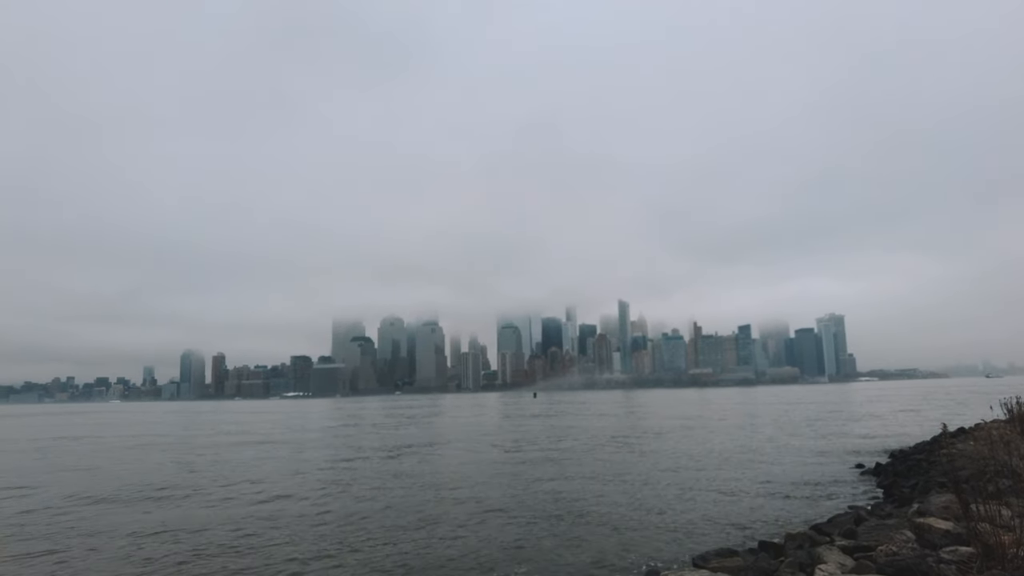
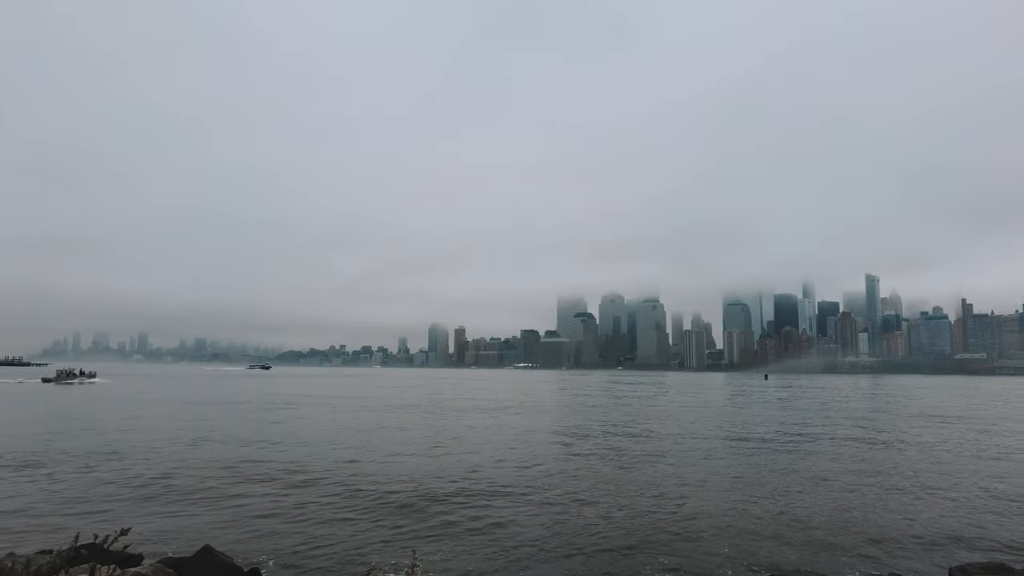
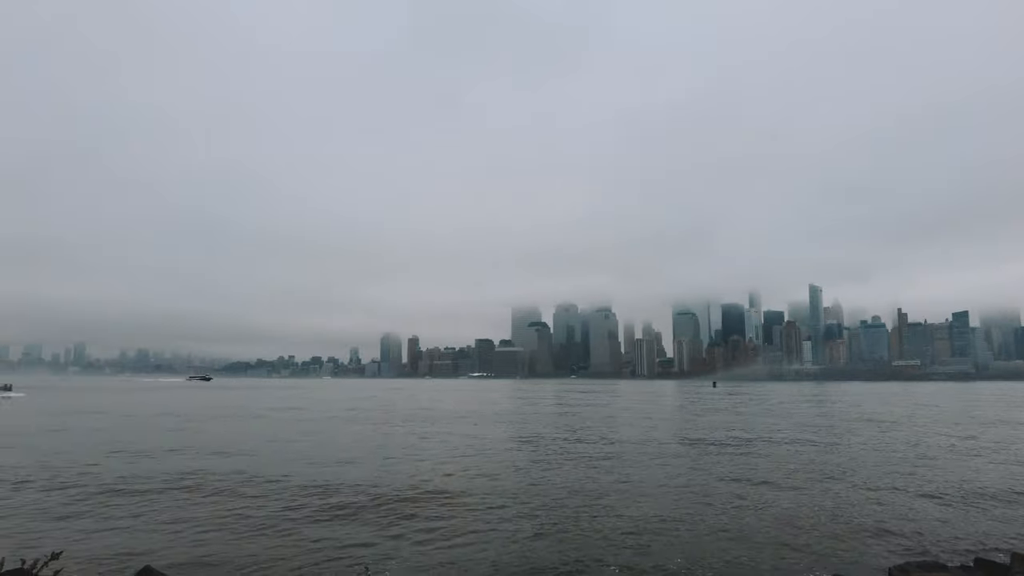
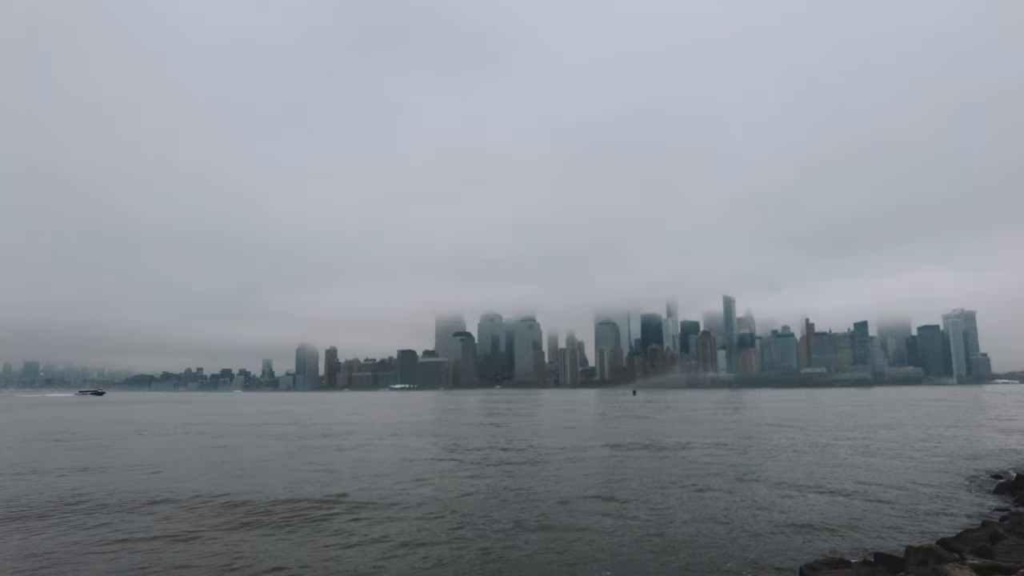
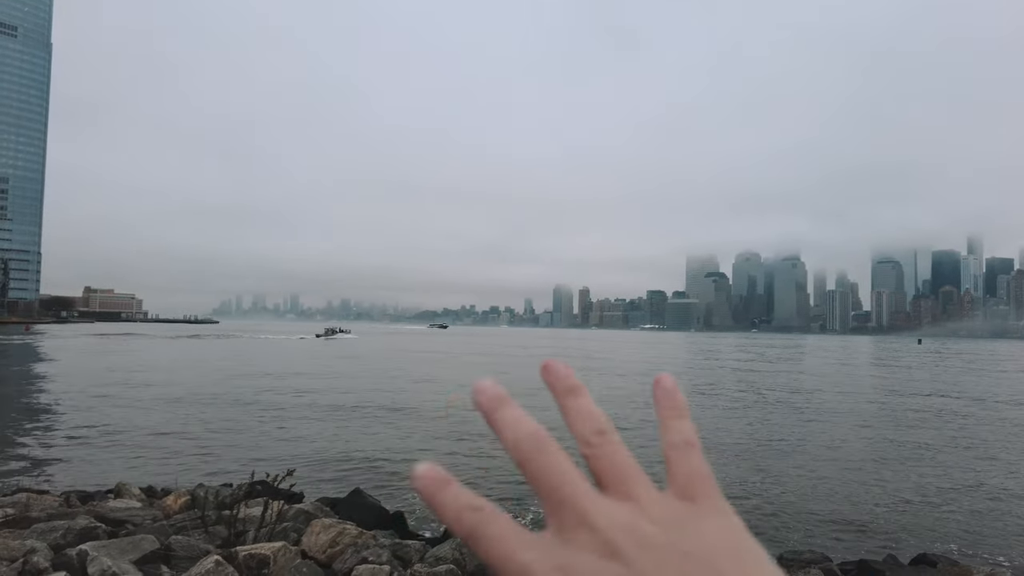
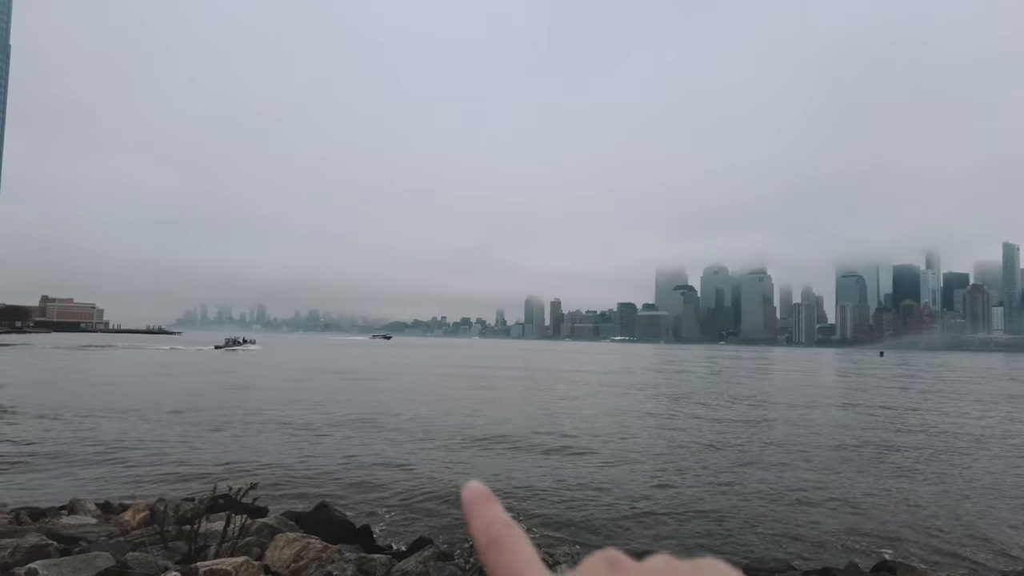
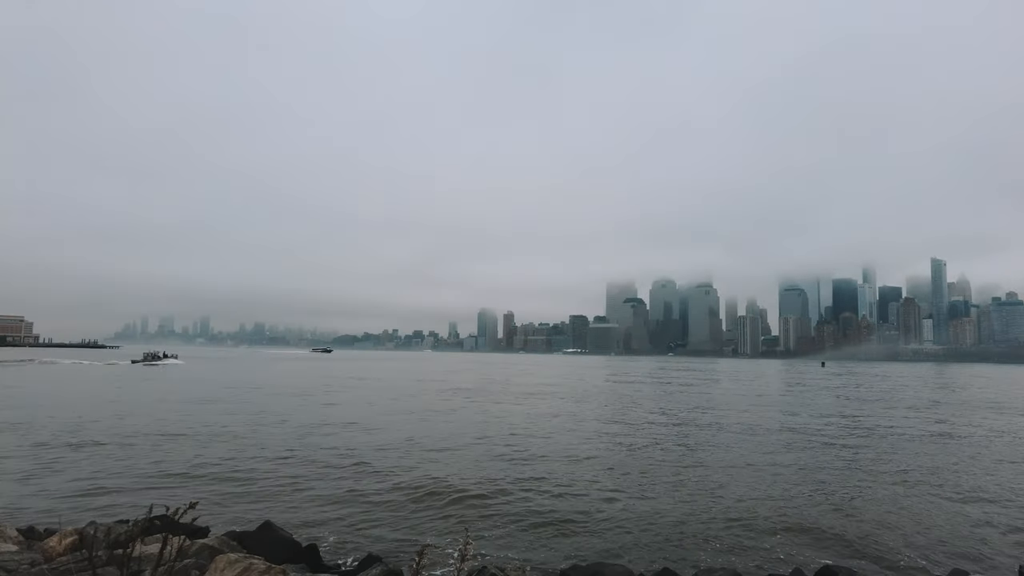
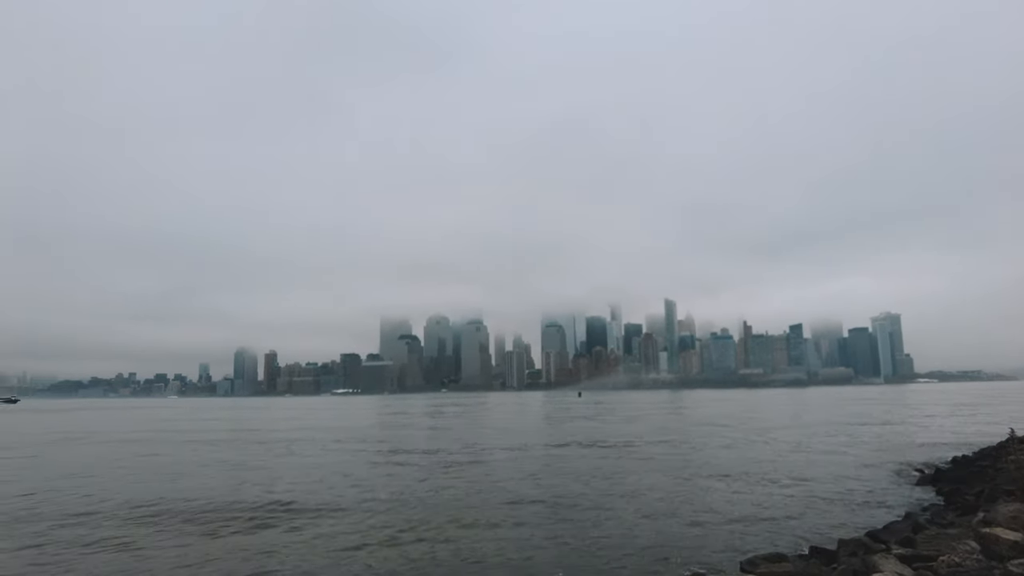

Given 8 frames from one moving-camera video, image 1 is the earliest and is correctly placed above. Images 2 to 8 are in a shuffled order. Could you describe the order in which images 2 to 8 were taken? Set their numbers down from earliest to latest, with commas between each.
8, 4, 3, 2, 7, 6, 5
